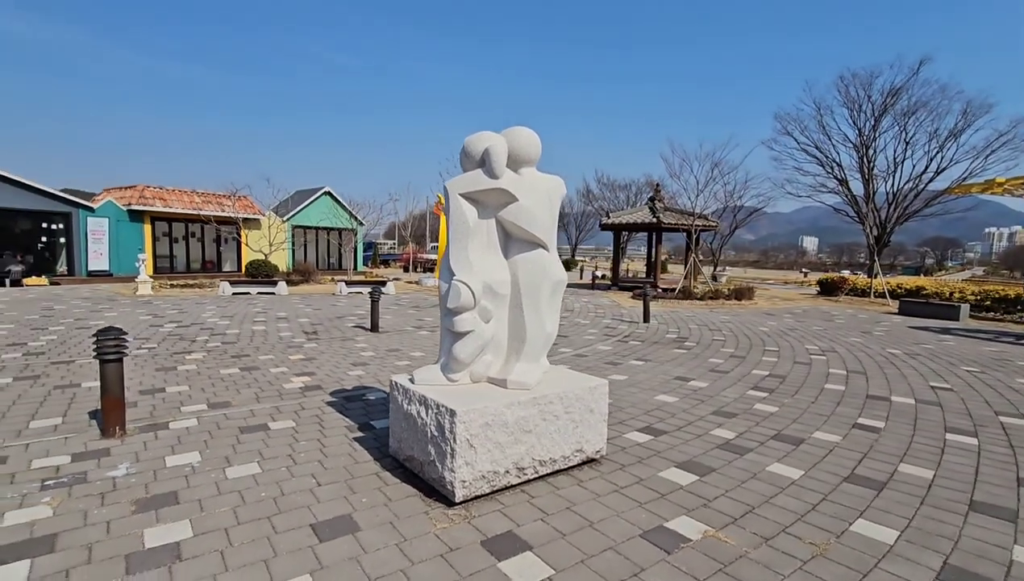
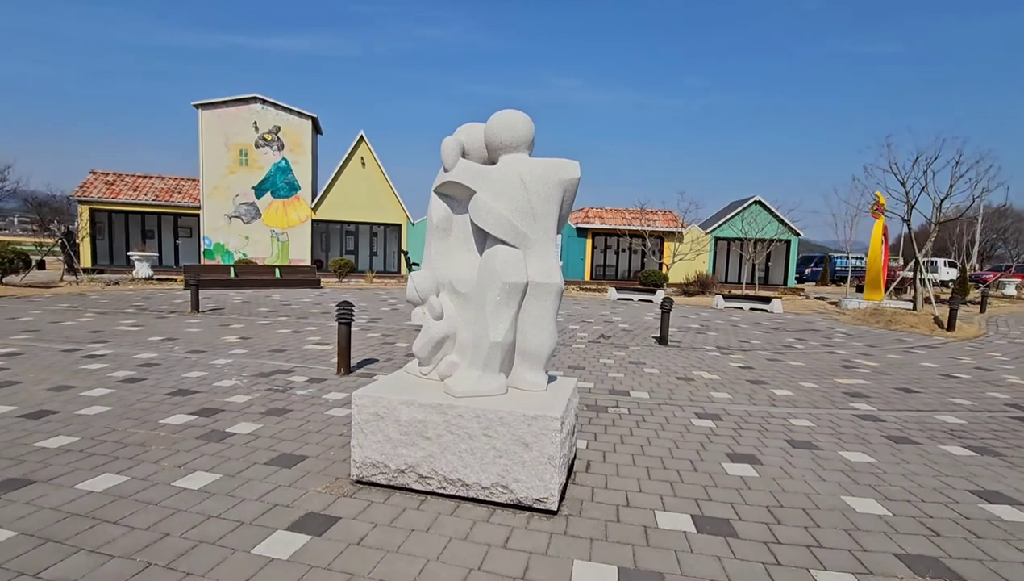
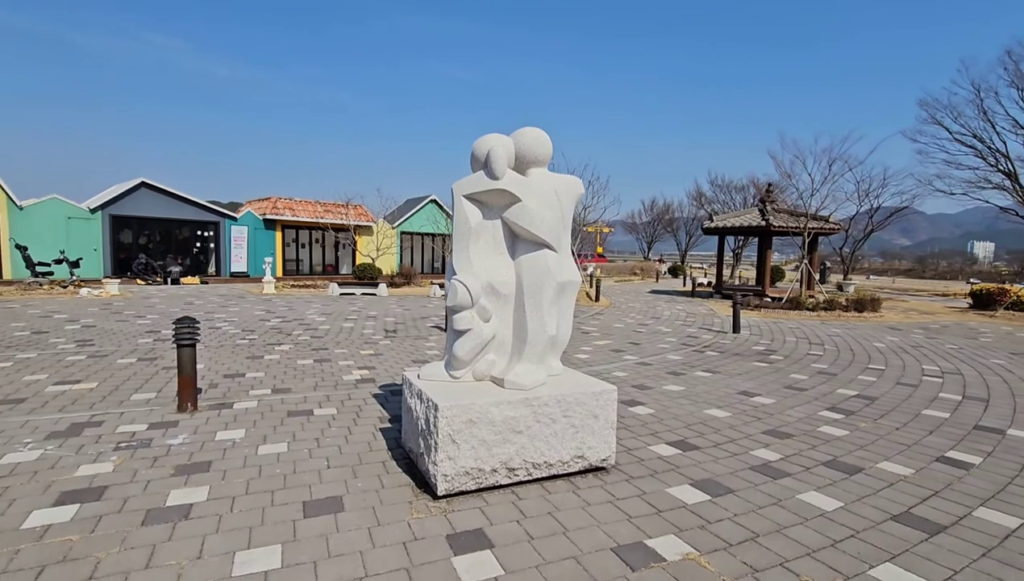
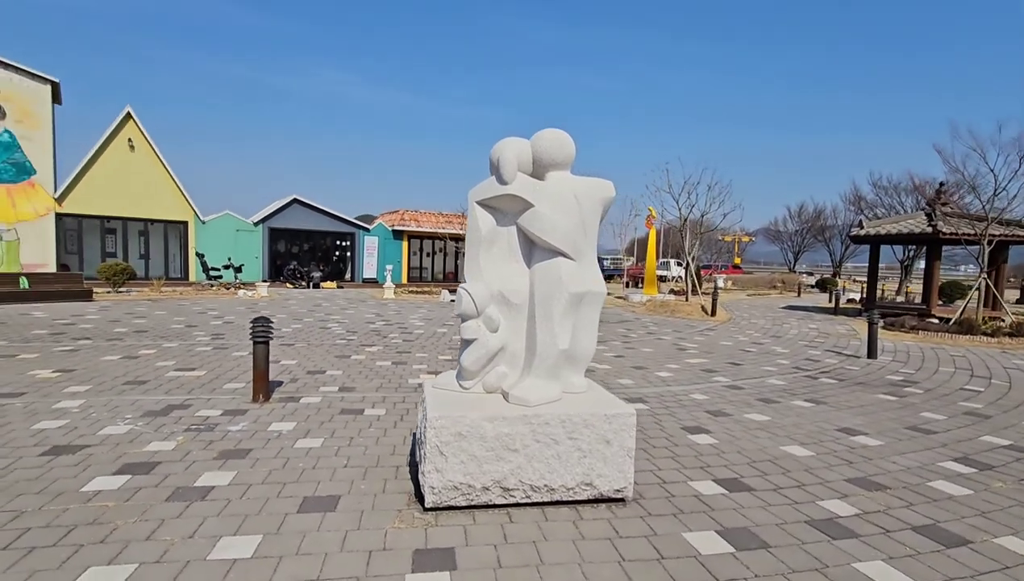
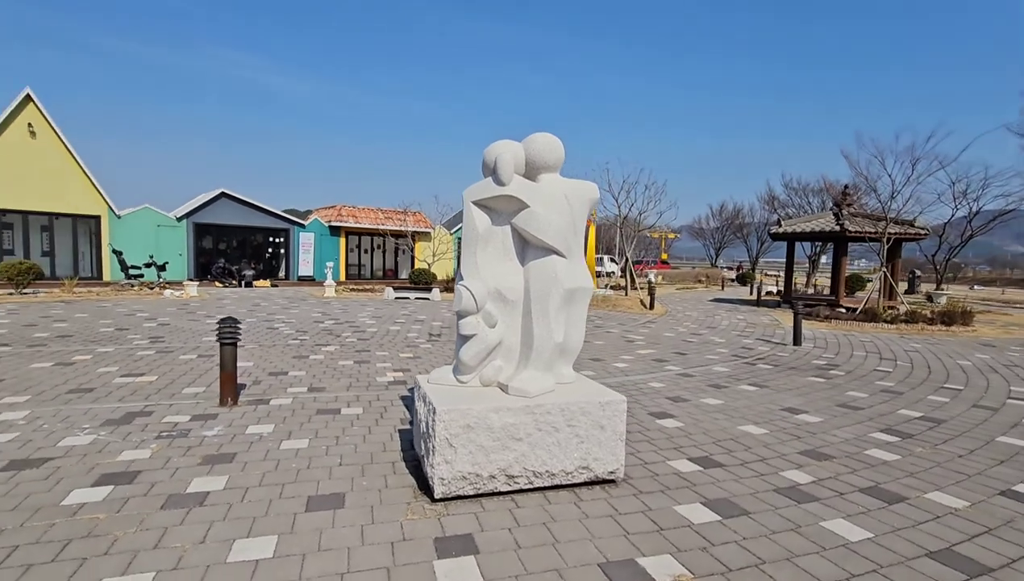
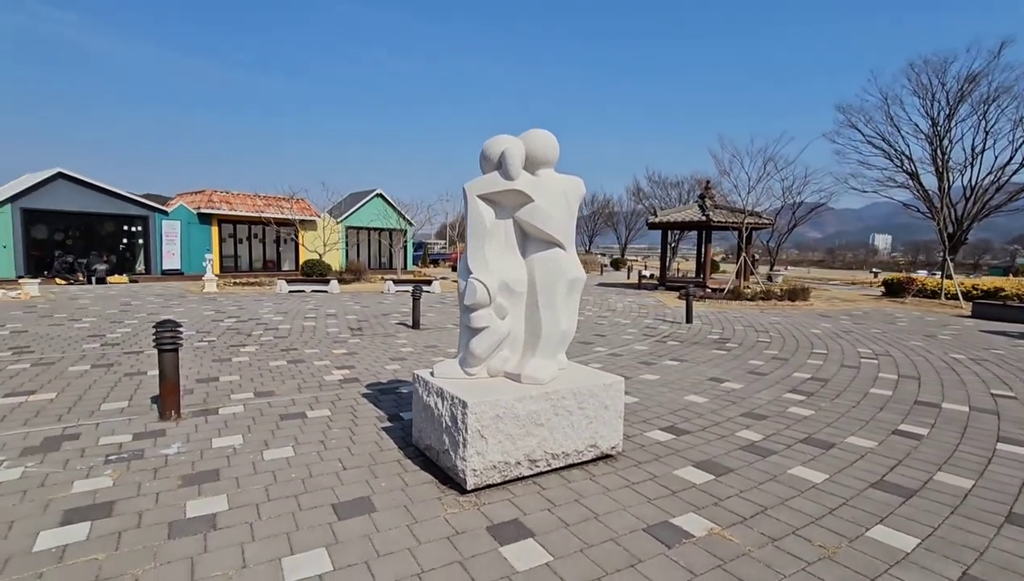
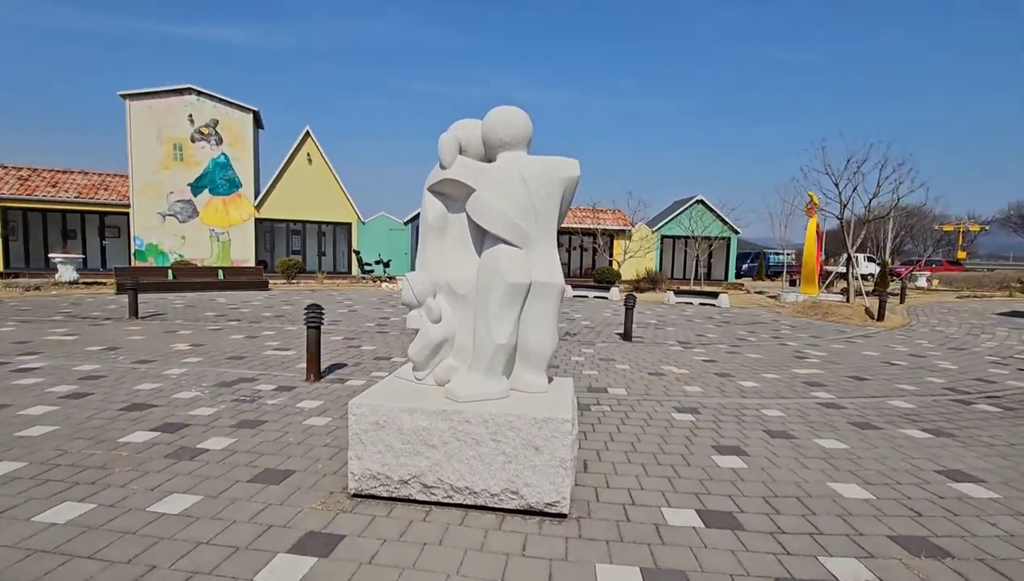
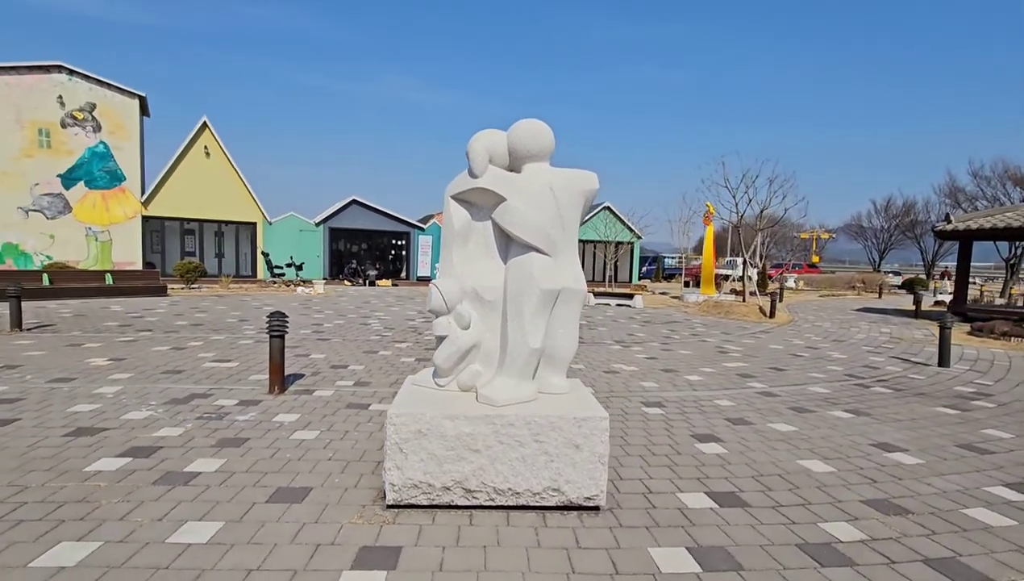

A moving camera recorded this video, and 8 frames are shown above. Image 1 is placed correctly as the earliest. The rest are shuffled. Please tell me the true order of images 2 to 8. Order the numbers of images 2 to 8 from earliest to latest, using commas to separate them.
6, 3, 5, 4, 8, 7, 2
